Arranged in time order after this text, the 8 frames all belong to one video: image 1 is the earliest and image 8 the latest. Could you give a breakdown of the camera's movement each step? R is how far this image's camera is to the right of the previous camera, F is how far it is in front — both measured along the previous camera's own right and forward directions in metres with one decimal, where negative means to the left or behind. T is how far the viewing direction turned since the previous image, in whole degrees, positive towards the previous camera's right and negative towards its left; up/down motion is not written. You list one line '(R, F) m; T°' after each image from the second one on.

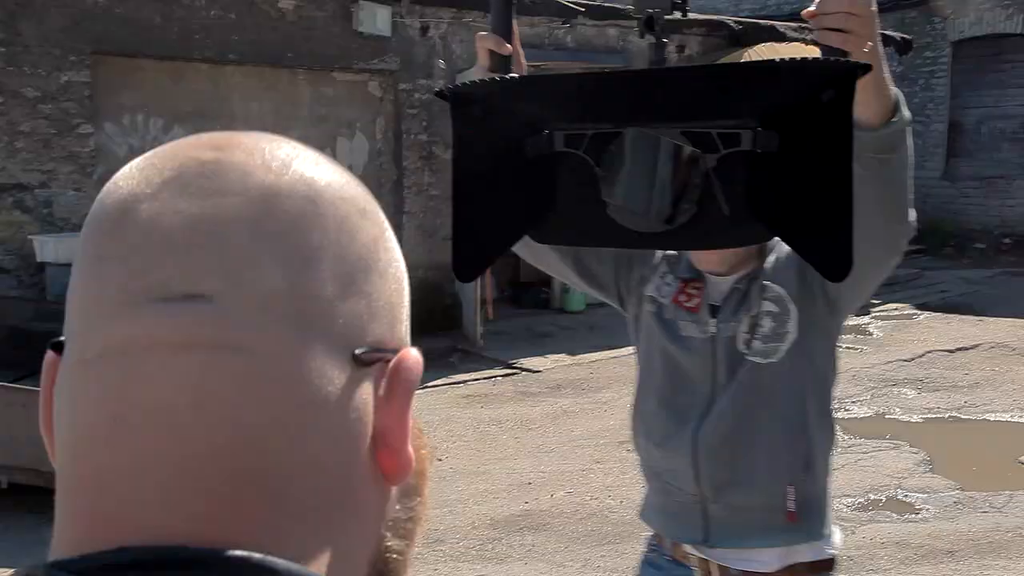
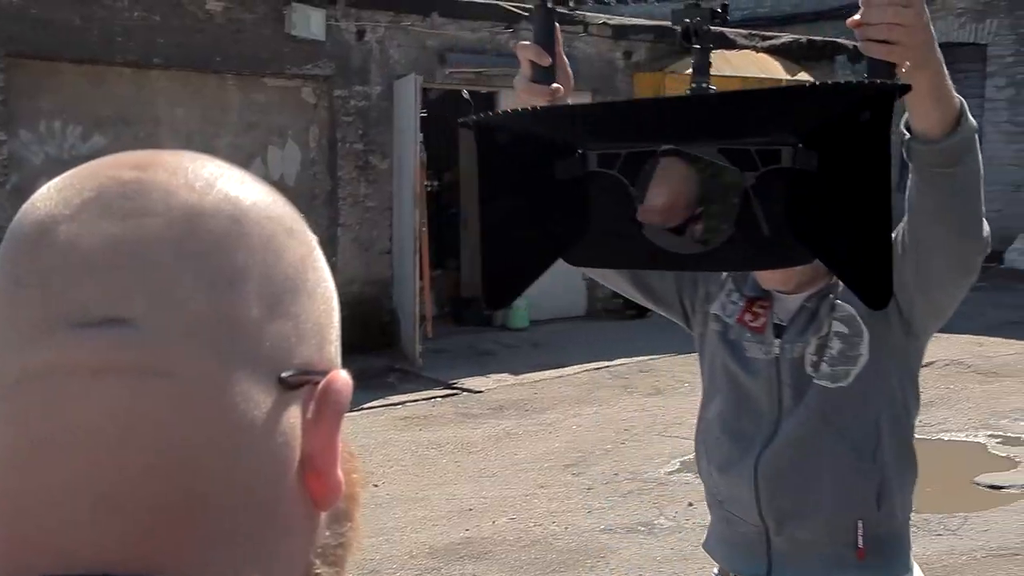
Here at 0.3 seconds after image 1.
(-0.1, +0.3) m; +3°
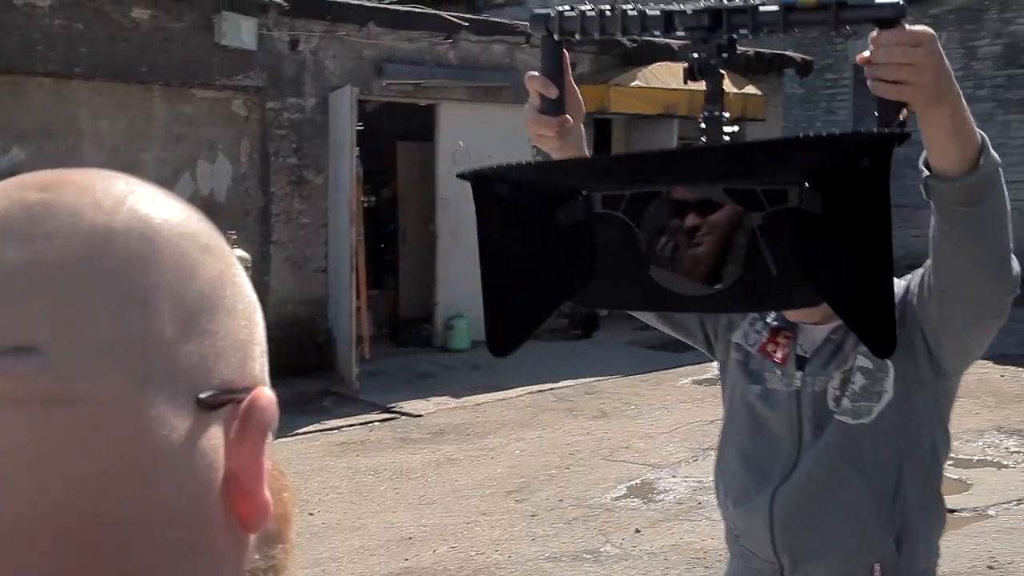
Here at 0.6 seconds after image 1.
(0.0, +0.3) m; +3°
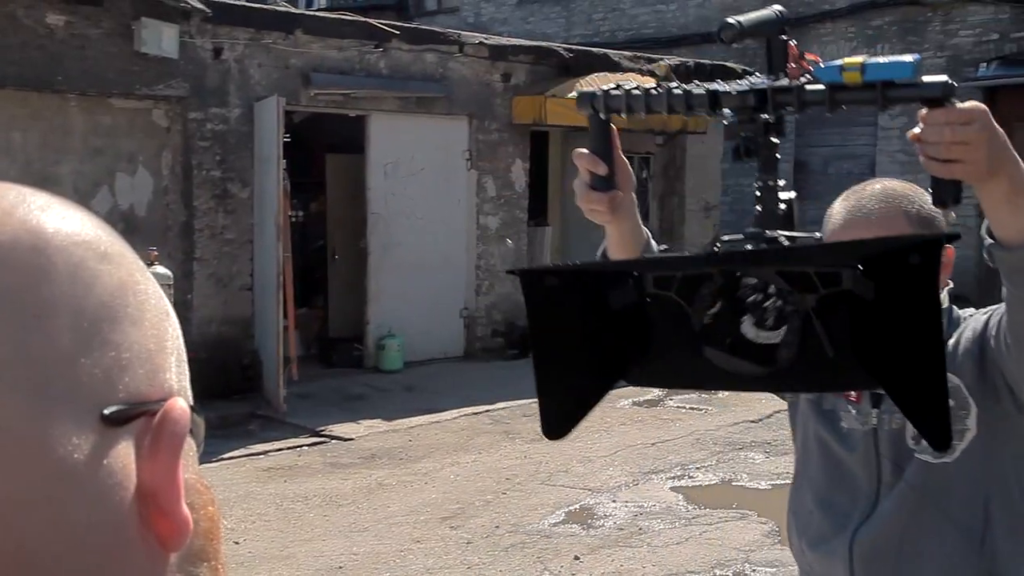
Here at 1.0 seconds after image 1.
(0.0, +0.2) m; +3°
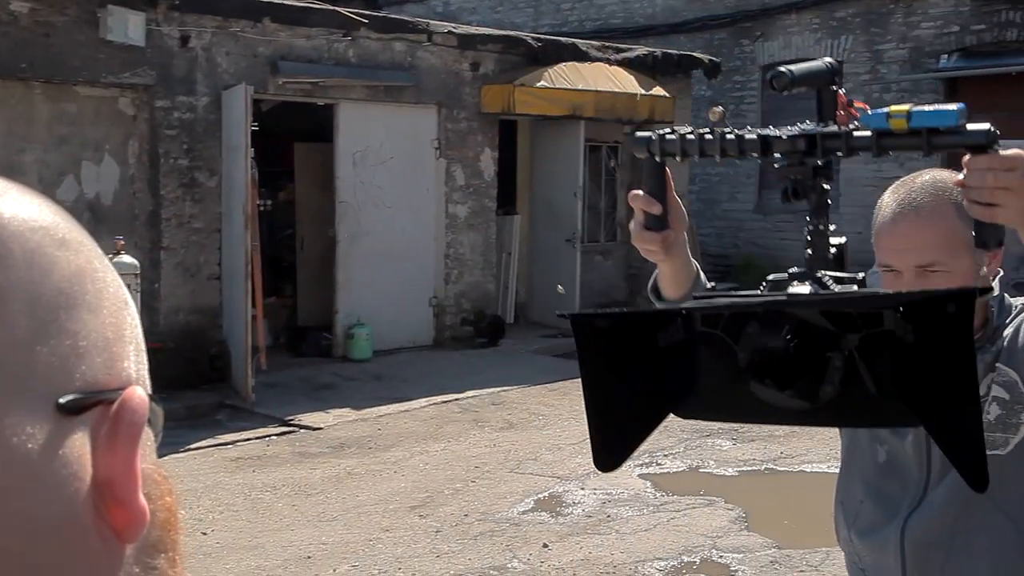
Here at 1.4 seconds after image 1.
(0.0, 0.0) m; +1°
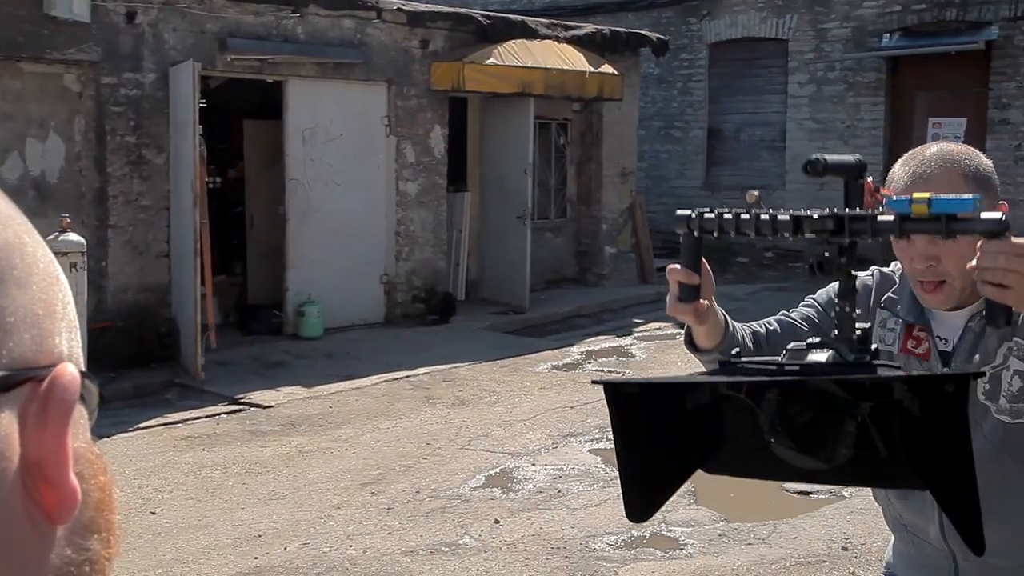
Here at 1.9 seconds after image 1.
(0.0, 0.0) m; +2°
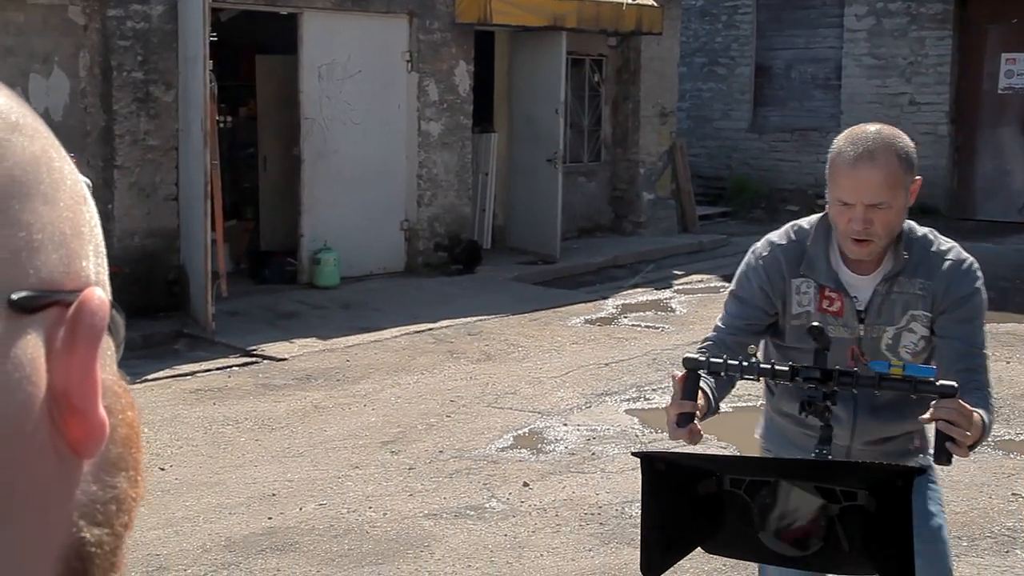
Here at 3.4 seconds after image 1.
(-0.1, +0.4) m; -1°
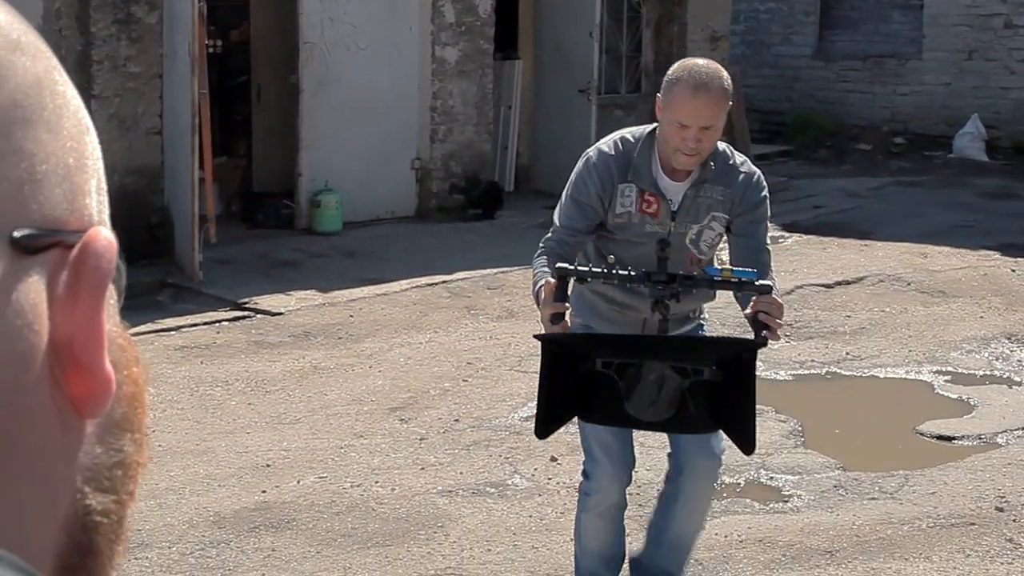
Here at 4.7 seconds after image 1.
(-0.1, +0.7) m; 0°
